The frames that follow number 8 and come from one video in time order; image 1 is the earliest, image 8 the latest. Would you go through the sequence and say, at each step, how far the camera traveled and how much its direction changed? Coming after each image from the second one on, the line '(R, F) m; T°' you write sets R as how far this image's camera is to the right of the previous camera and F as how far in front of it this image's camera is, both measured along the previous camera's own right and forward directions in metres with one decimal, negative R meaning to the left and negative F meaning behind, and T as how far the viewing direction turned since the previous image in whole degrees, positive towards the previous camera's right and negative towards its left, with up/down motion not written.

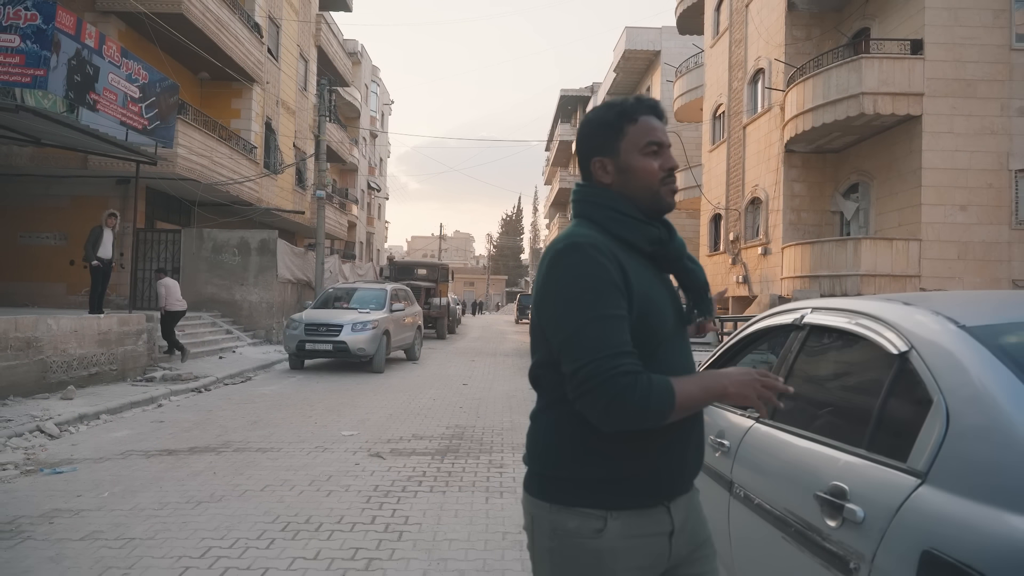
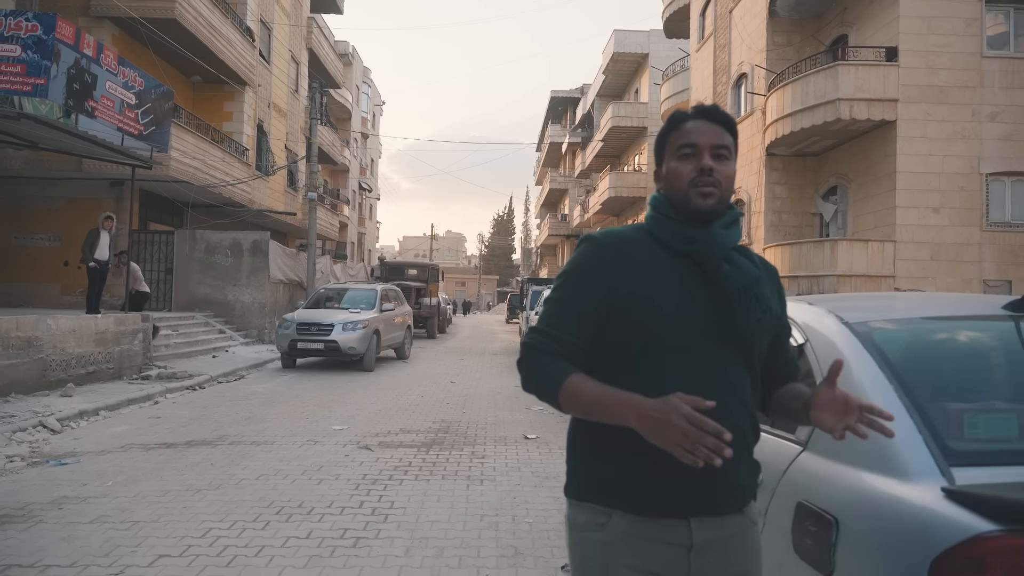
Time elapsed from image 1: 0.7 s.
(+0.1, -0.4) m; +1°
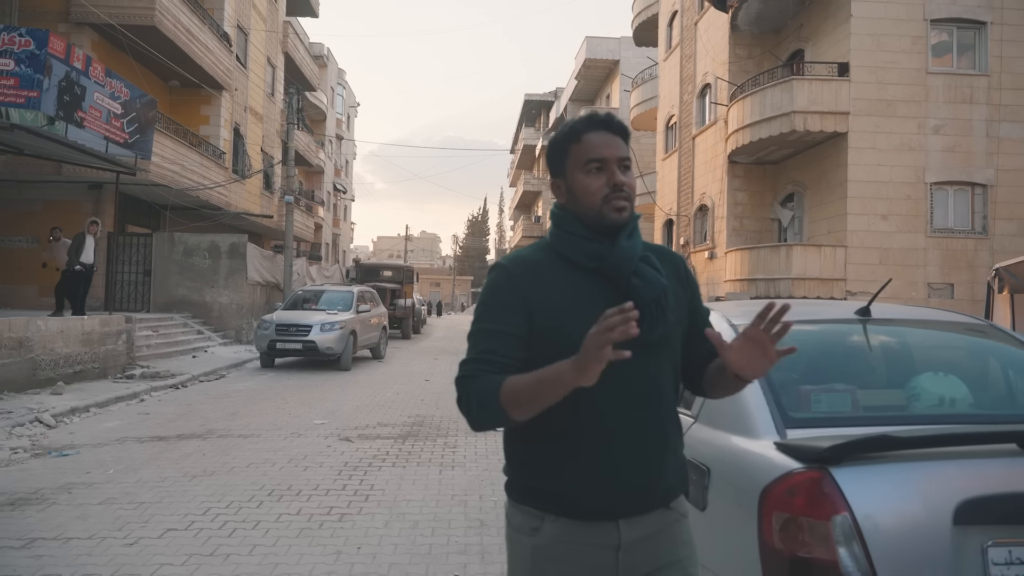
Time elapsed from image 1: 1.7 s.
(+0.1, -0.6) m; +2°
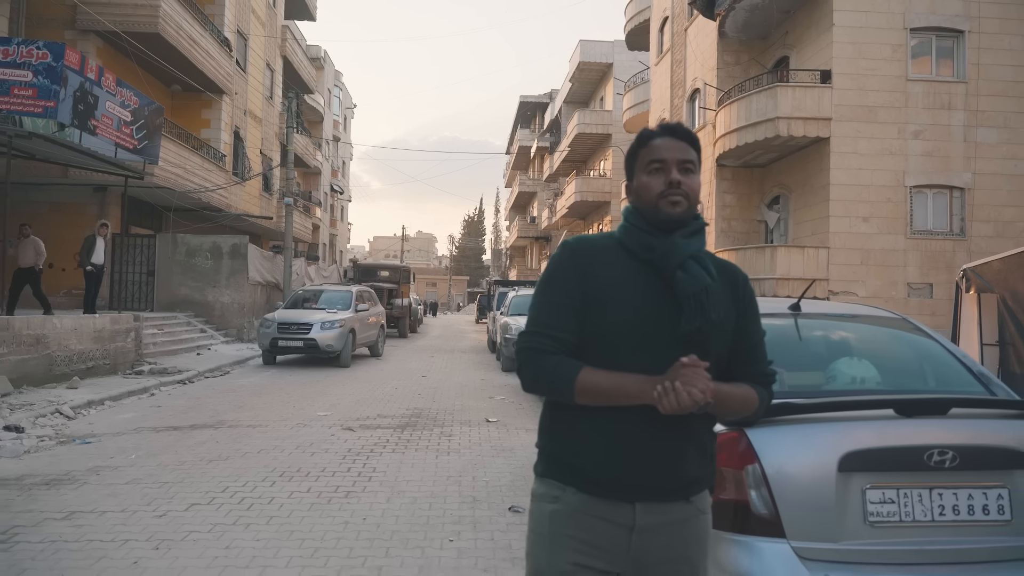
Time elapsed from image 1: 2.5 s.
(+0.1, -0.5) m; 0°
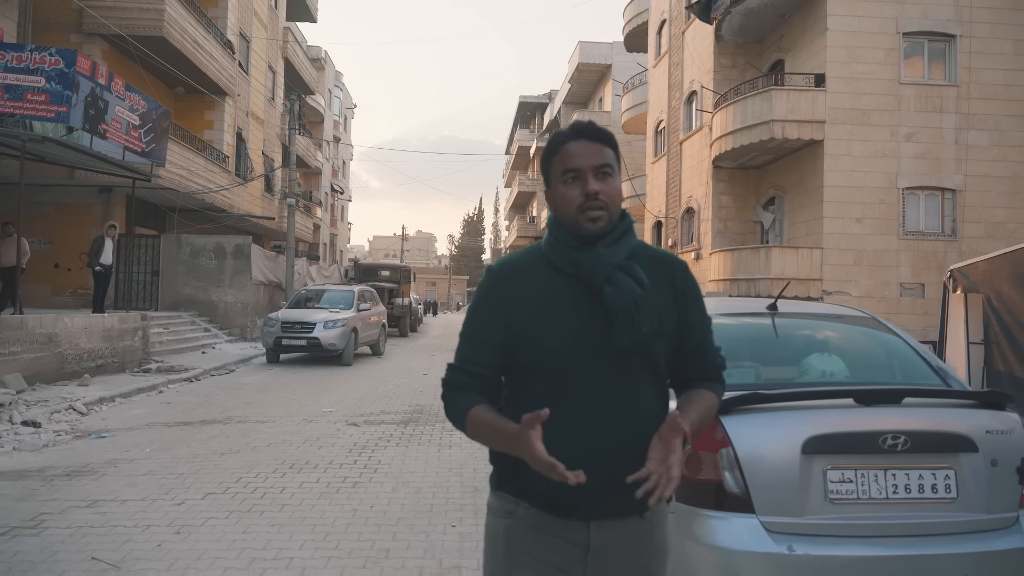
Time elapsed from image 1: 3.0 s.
(0.0, -0.3) m; 0°
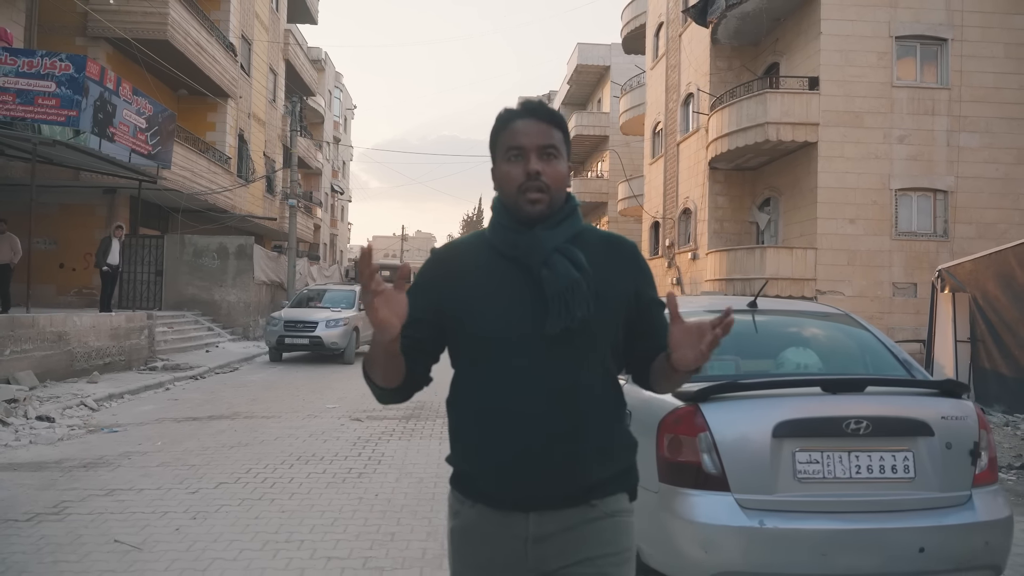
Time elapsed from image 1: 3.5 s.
(0.0, -0.3) m; 0°
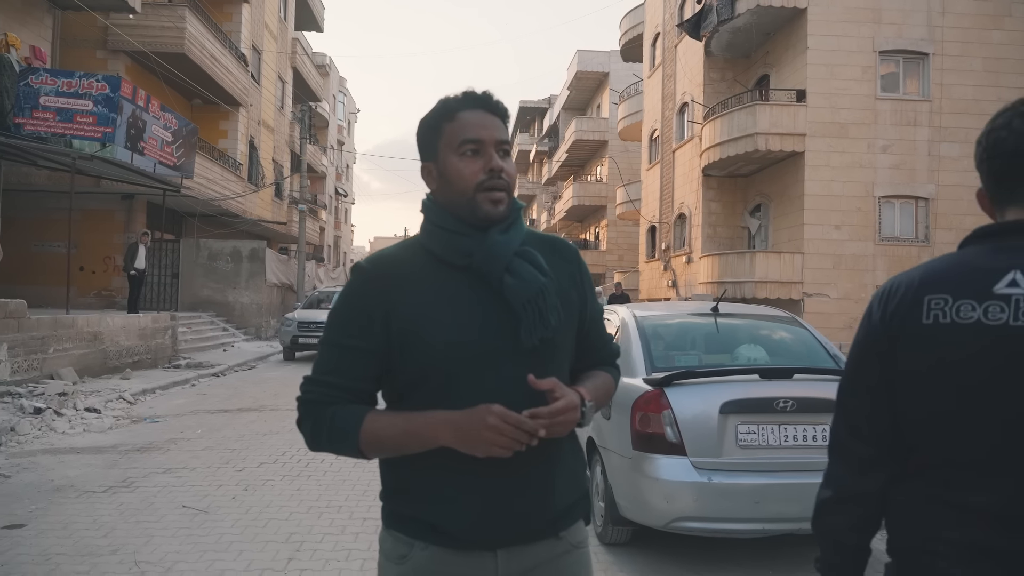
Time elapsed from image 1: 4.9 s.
(0.0, -0.8) m; 0°
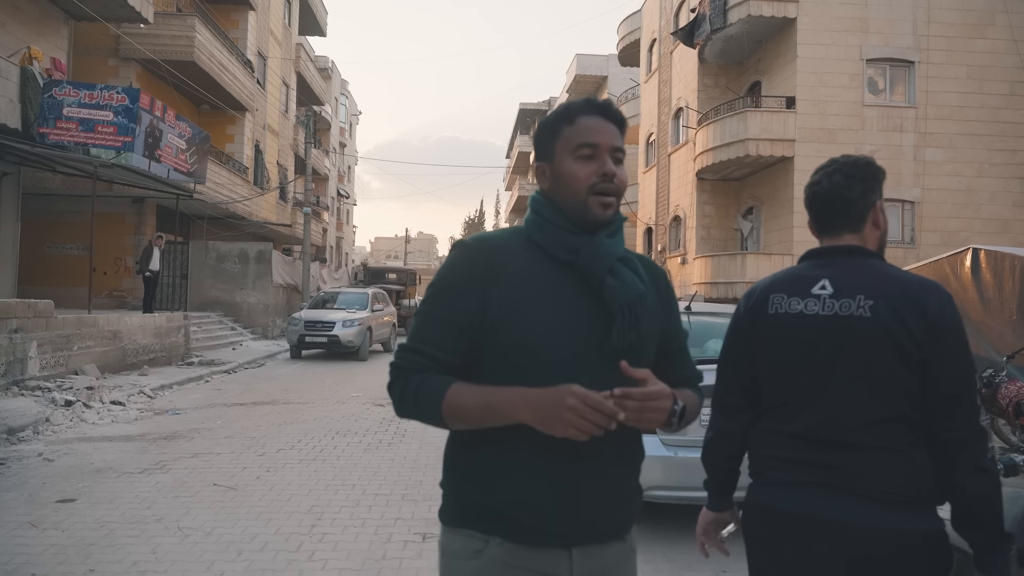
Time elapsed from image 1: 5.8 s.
(0.0, -0.6) m; 0°
